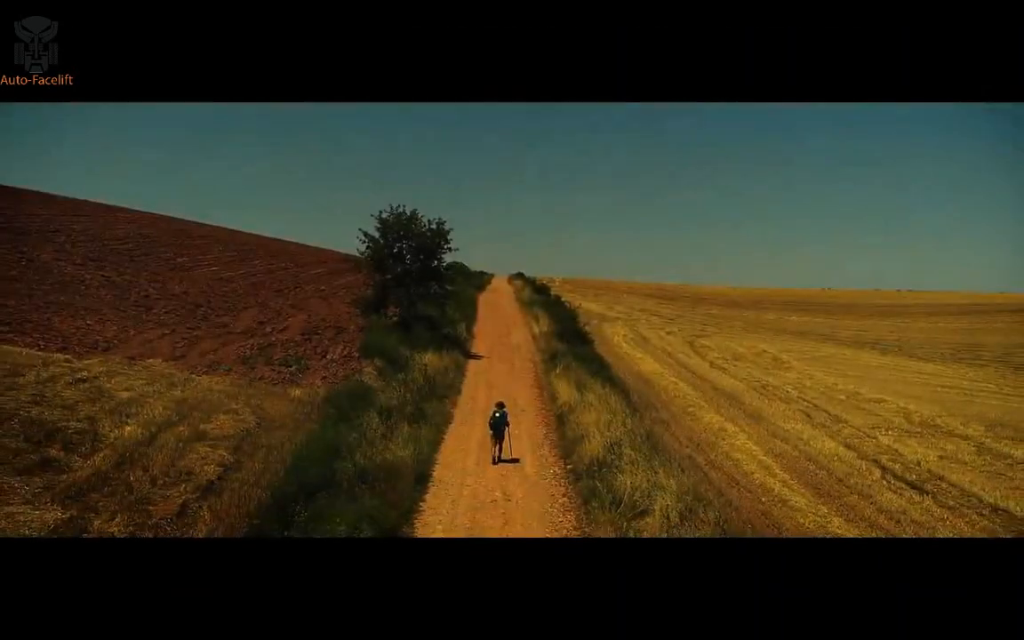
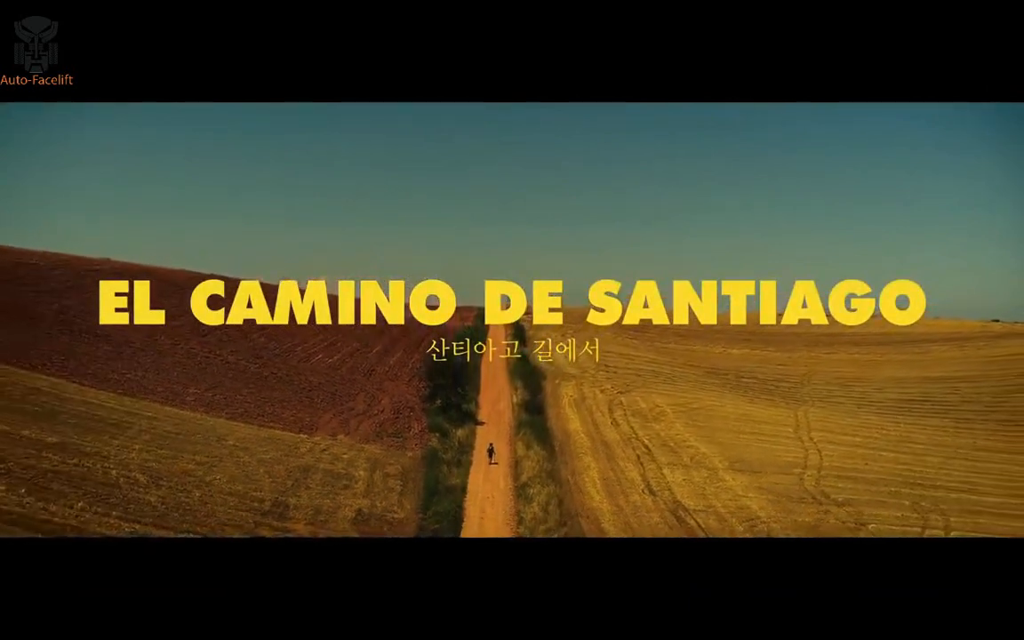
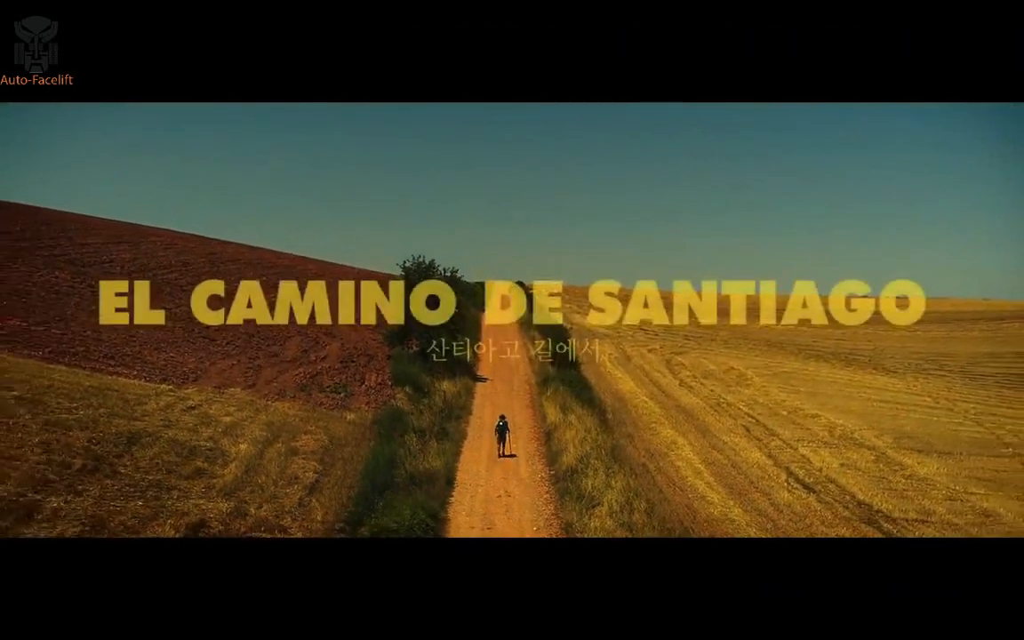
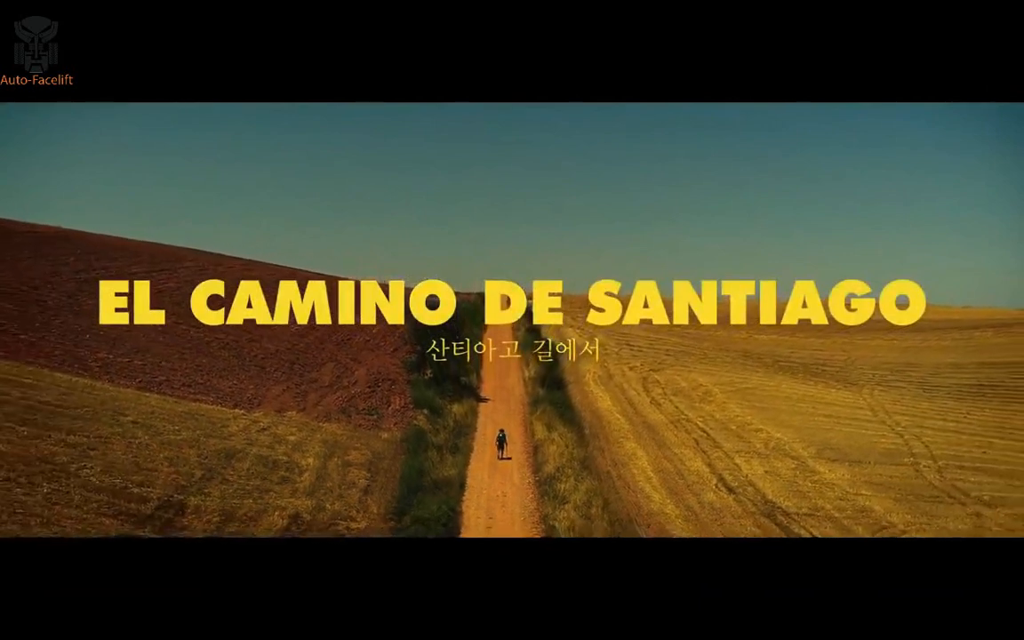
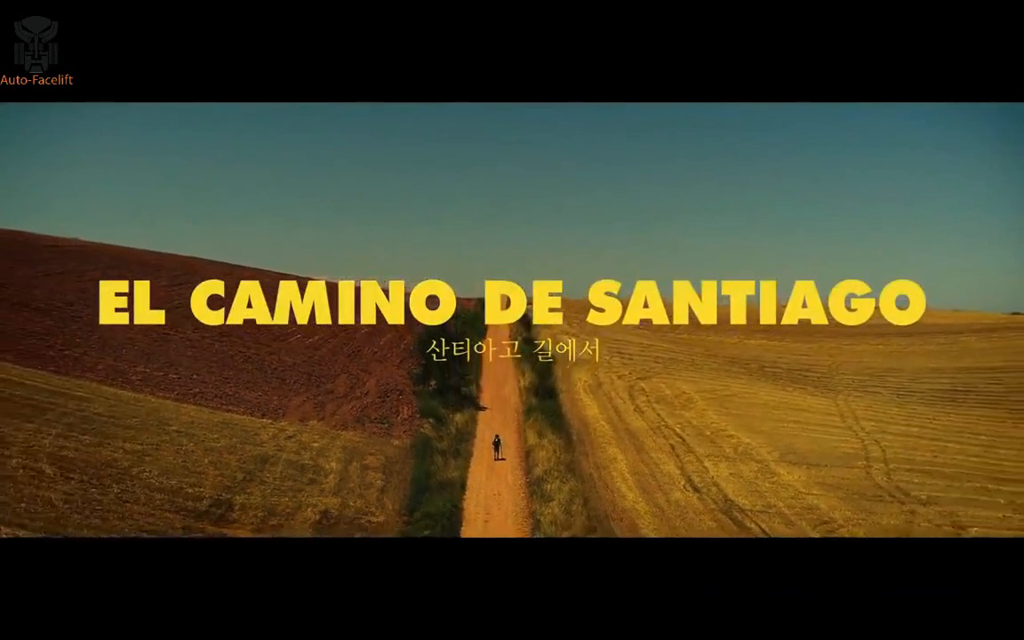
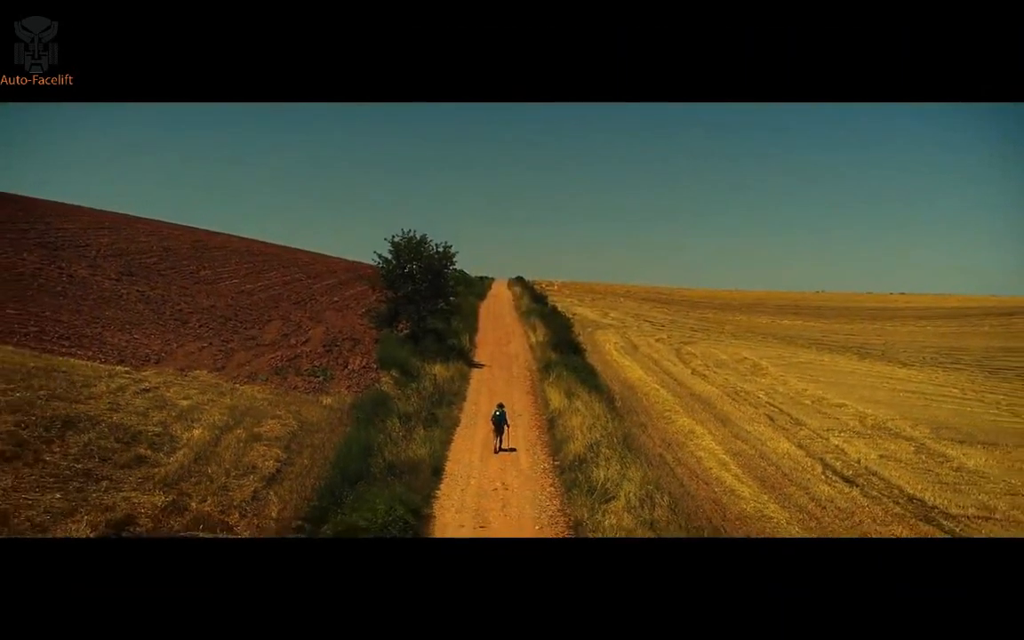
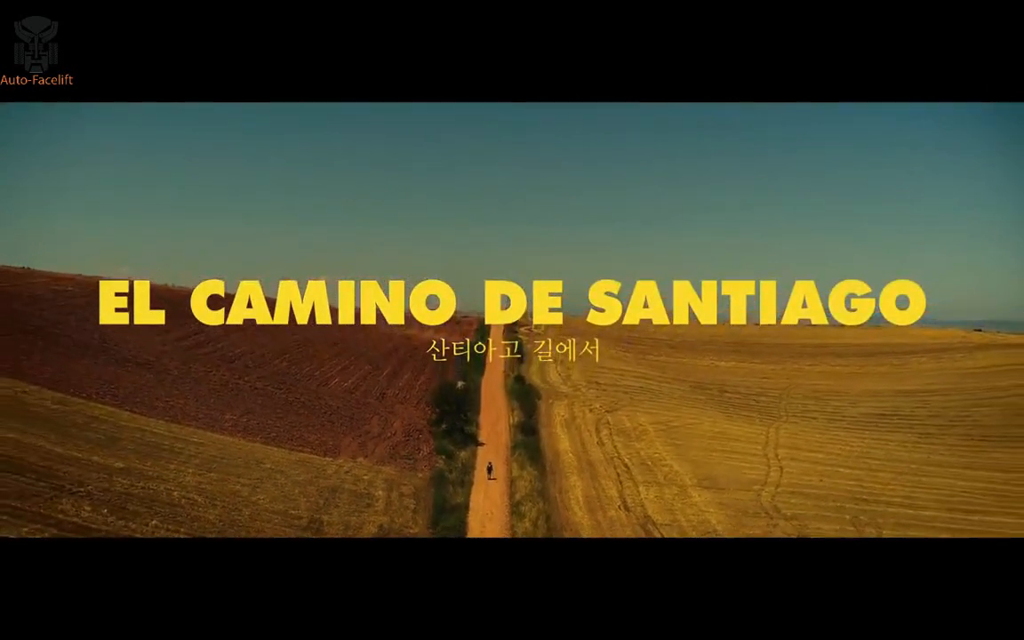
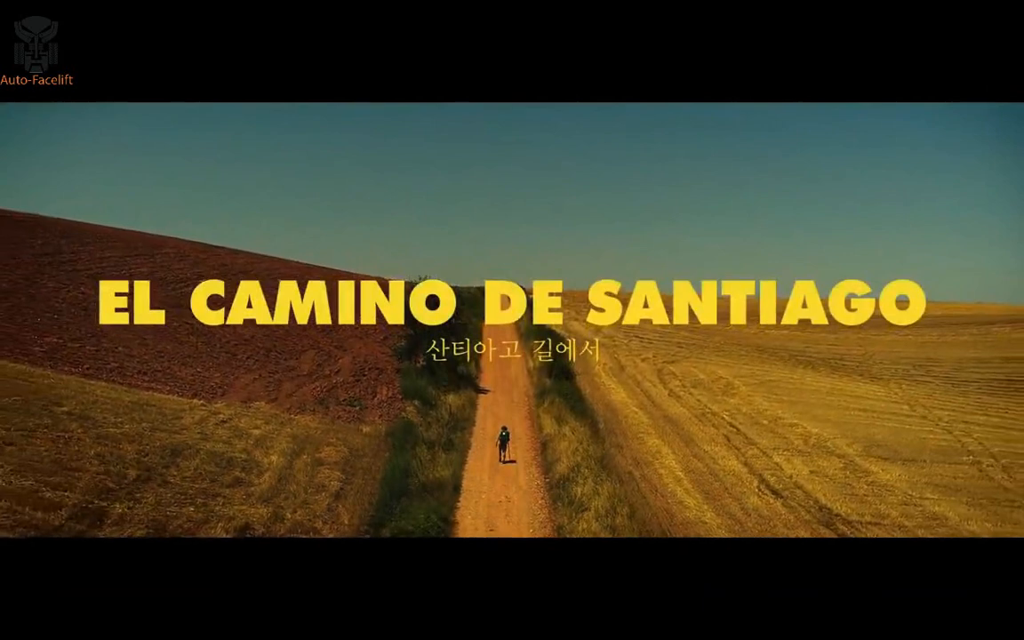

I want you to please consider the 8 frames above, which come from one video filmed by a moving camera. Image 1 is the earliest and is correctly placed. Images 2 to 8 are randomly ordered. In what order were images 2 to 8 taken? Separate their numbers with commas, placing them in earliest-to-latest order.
6, 3, 8, 4, 5, 2, 7
